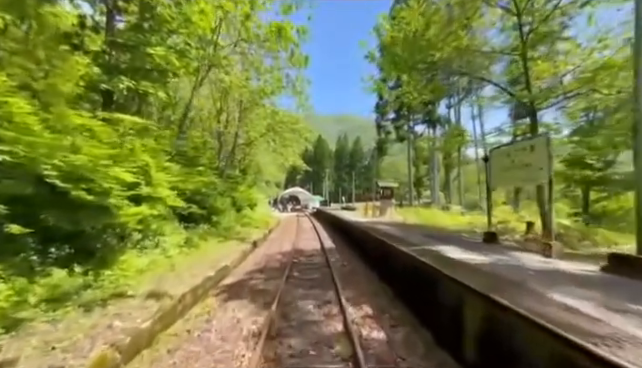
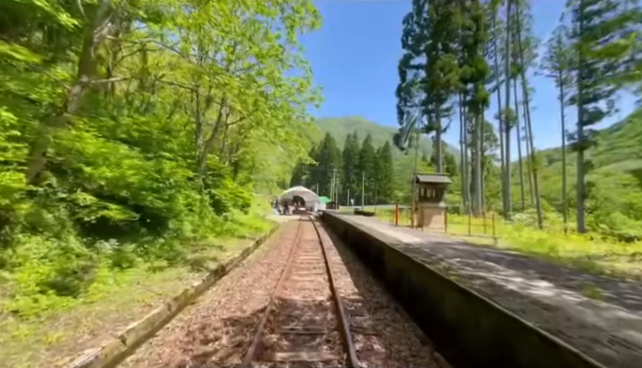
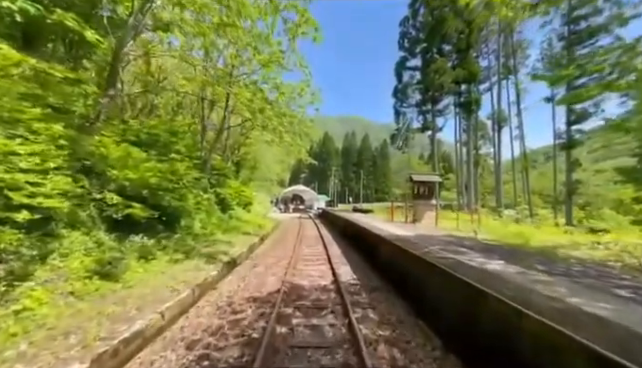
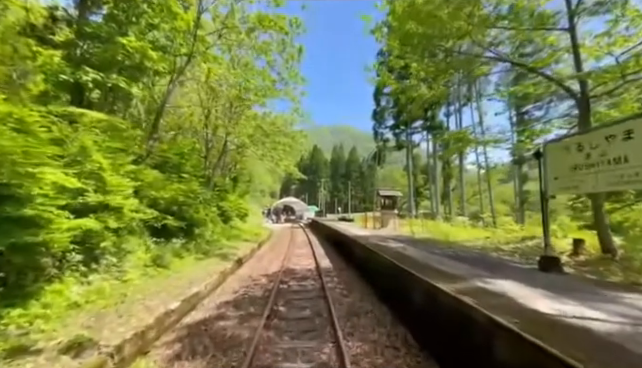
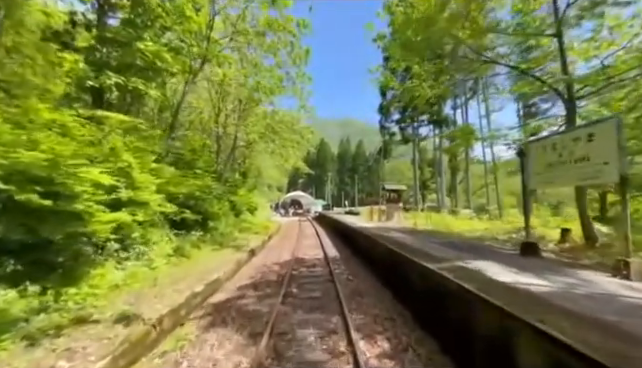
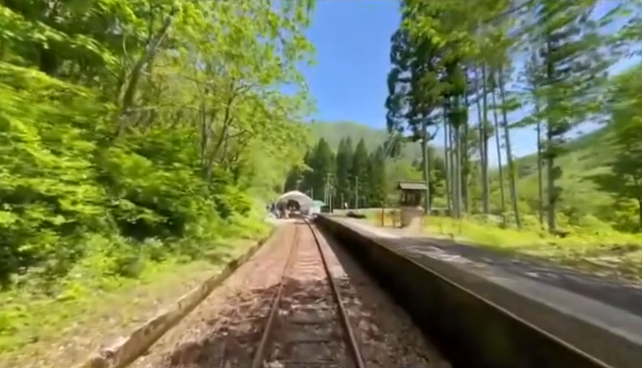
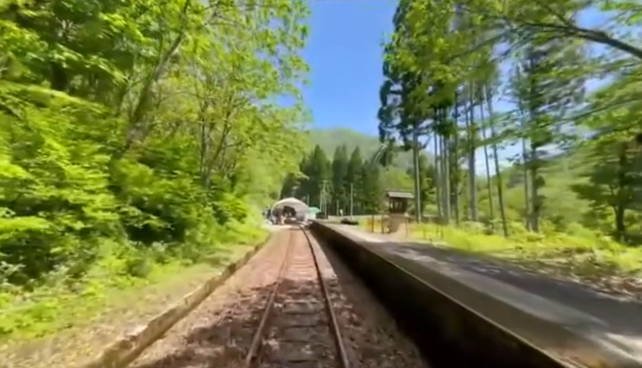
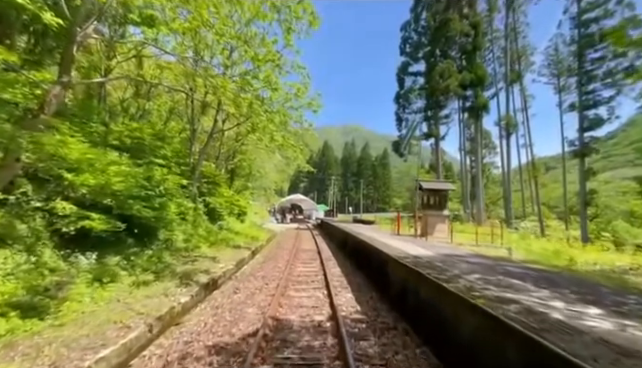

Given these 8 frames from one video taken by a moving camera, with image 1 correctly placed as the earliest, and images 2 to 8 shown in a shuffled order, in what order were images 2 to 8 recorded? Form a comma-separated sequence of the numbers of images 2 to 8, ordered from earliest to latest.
5, 4, 7, 6, 3, 2, 8
